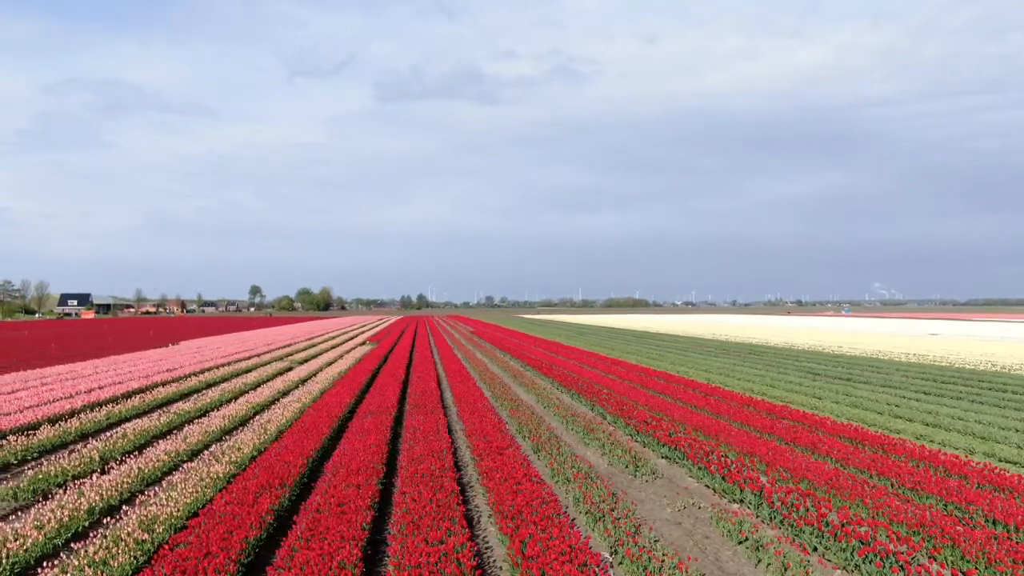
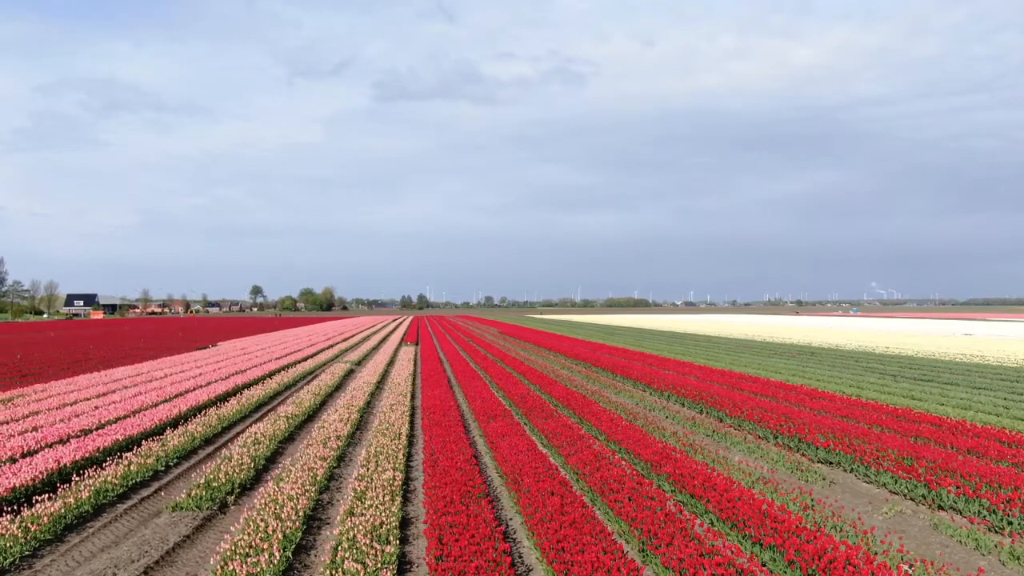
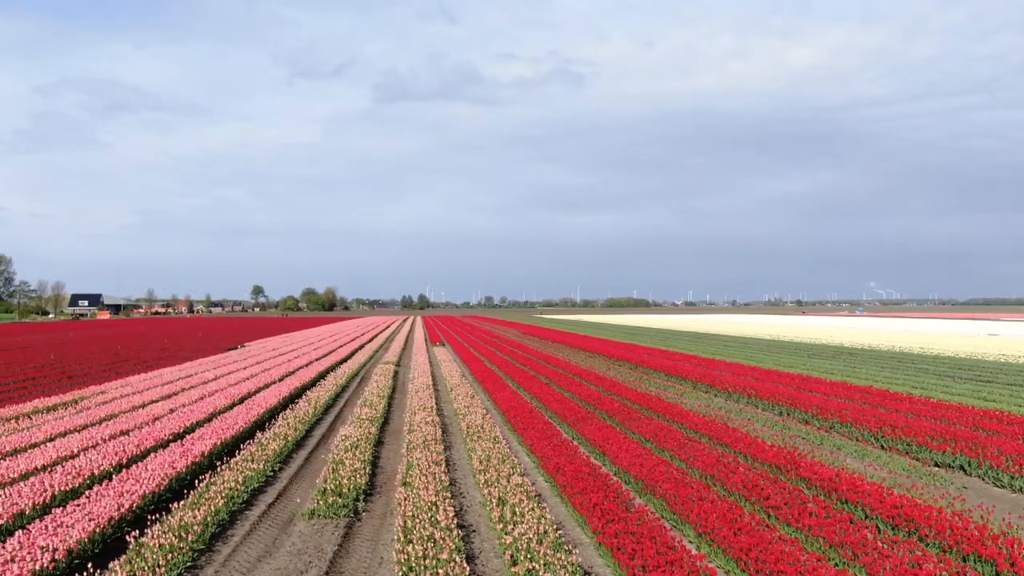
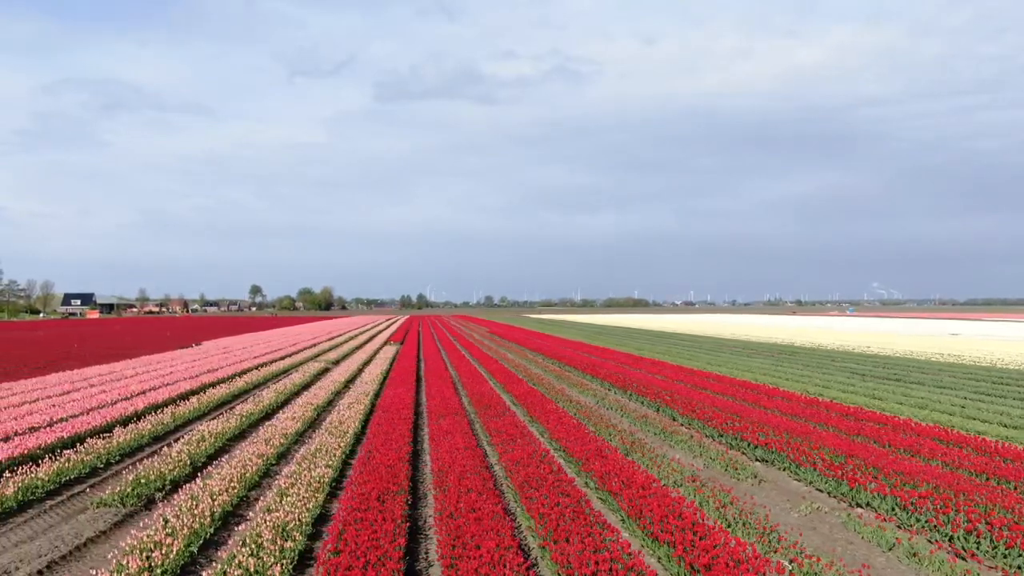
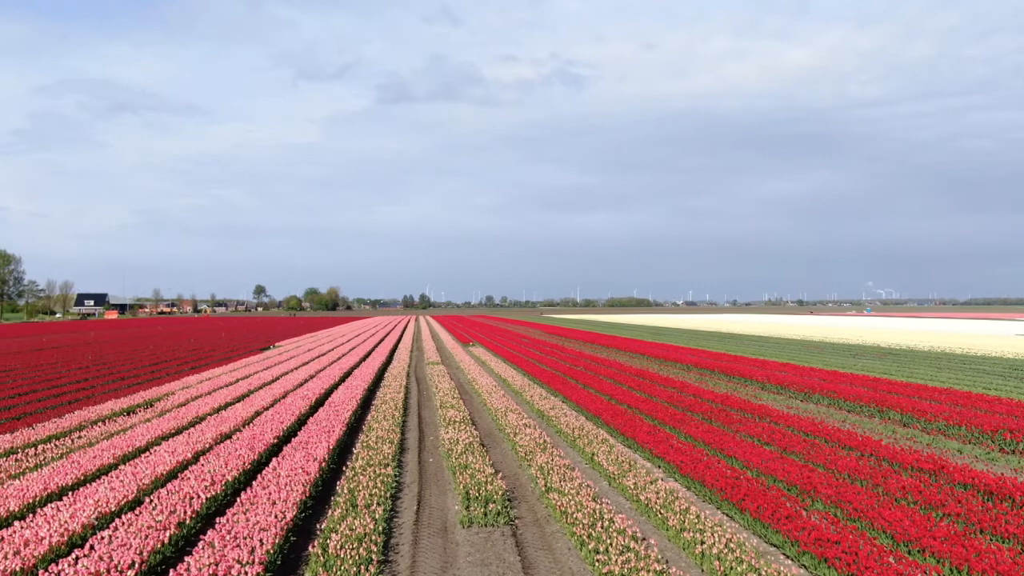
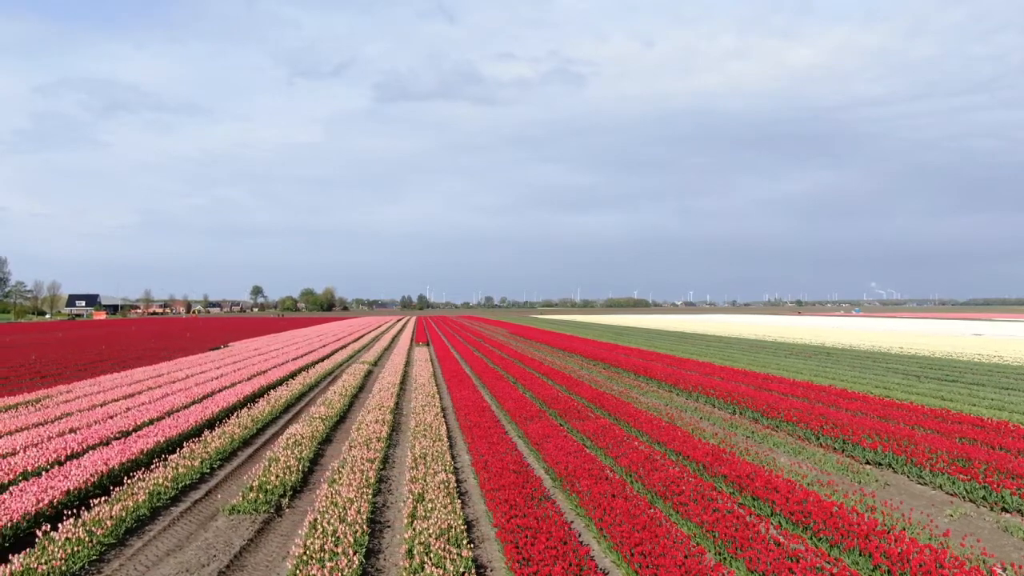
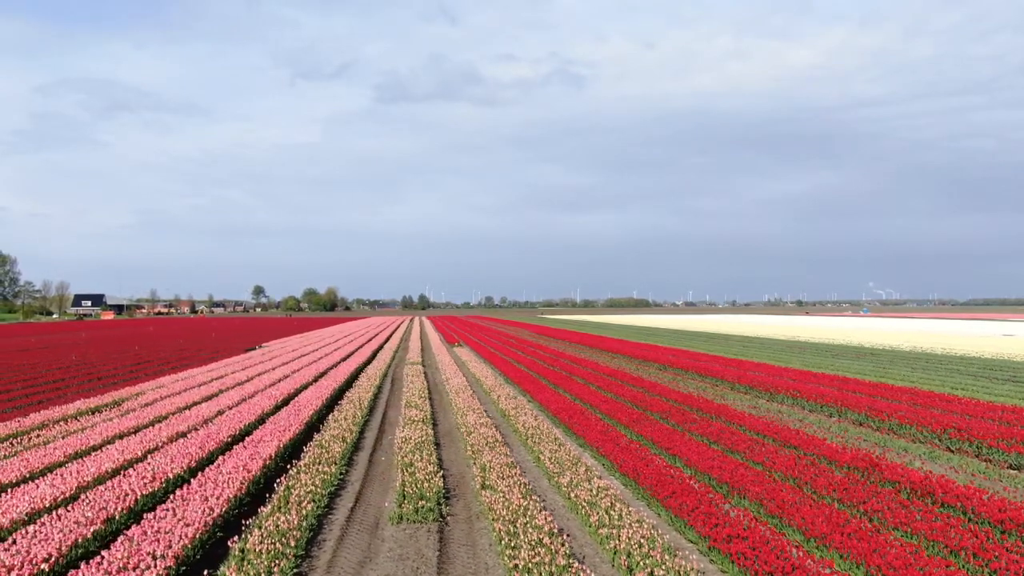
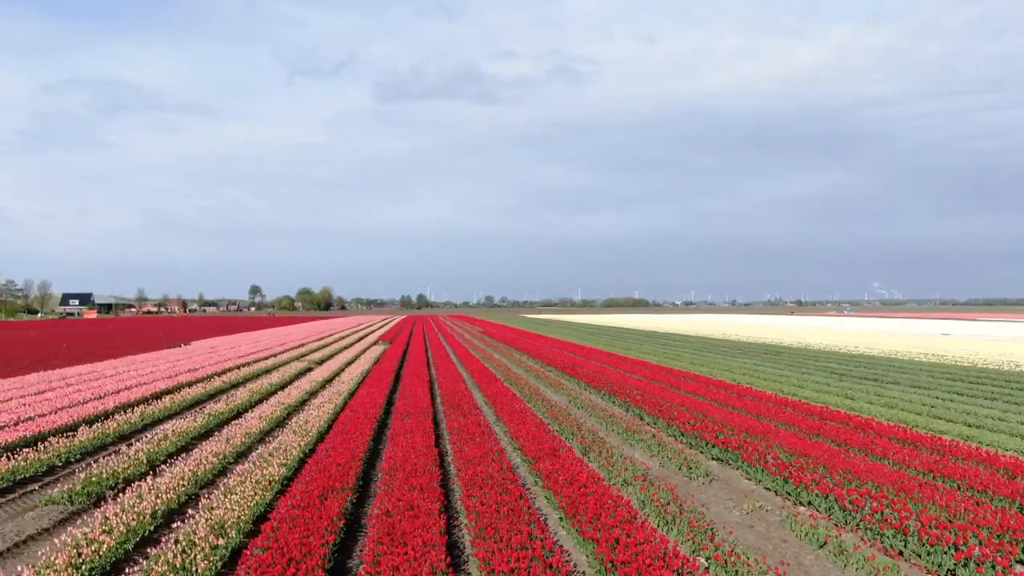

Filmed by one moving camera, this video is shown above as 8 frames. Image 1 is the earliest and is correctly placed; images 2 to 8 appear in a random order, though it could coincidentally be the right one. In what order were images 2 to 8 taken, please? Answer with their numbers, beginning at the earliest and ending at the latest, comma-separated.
8, 4, 2, 6, 3, 7, 5
